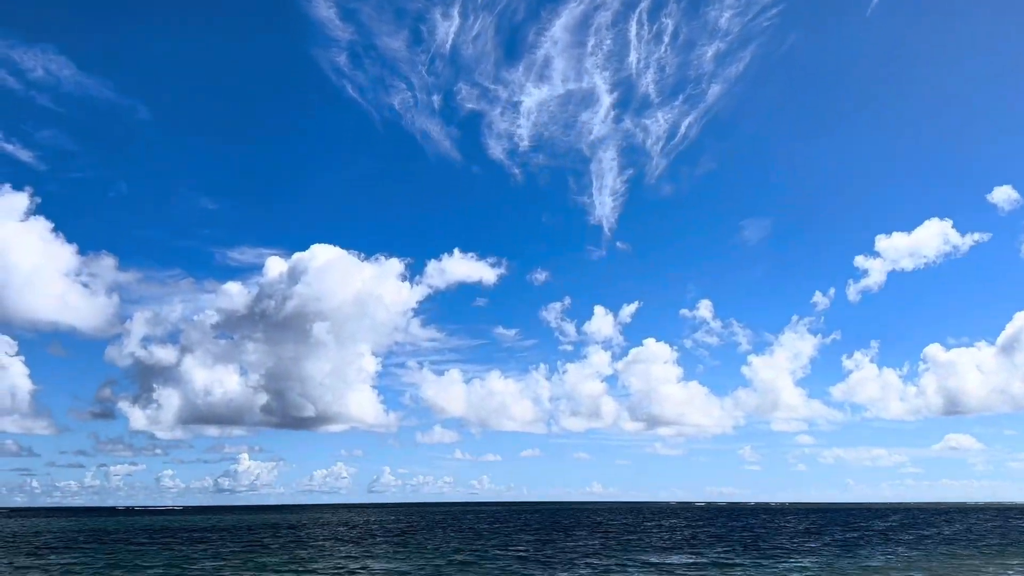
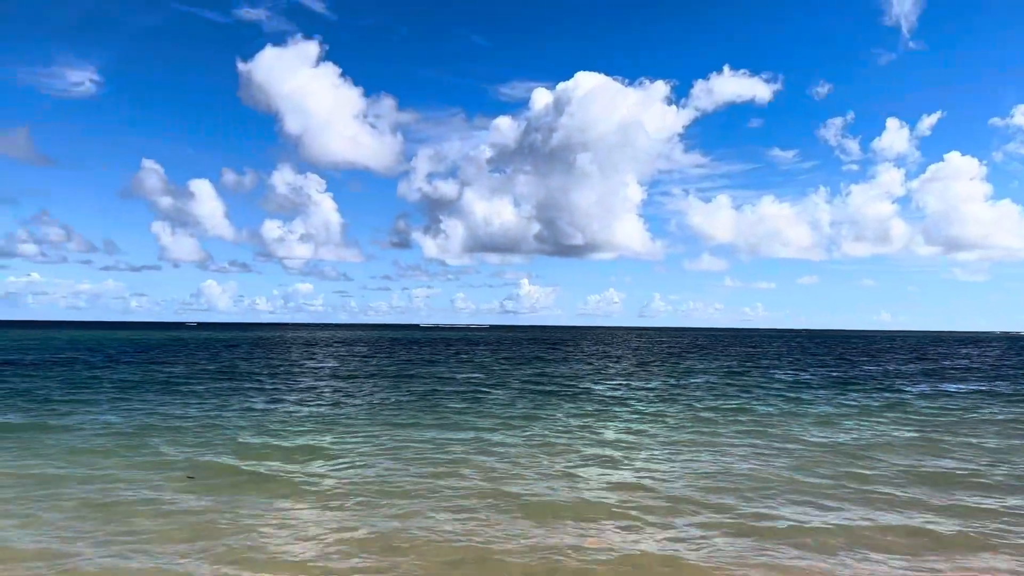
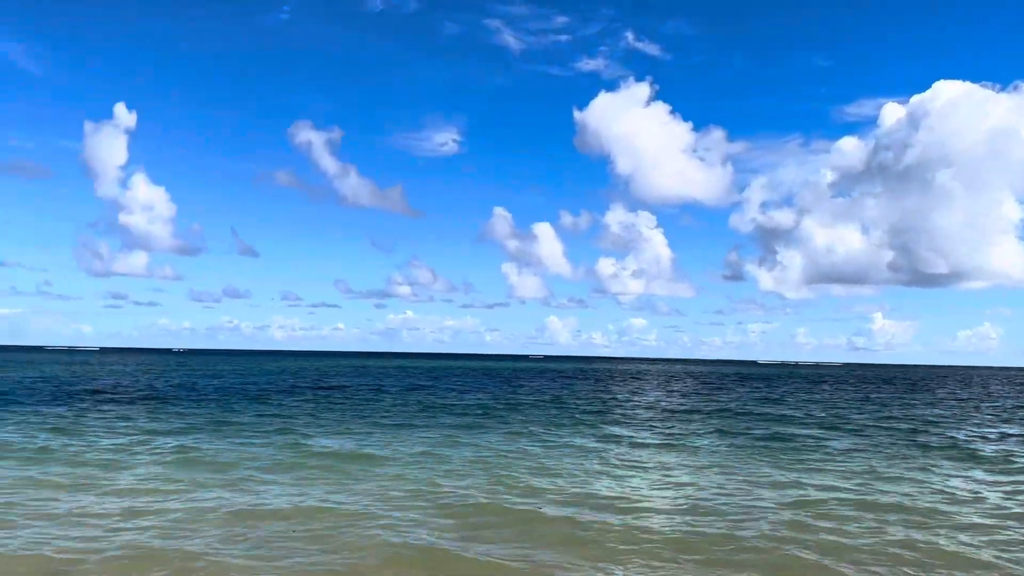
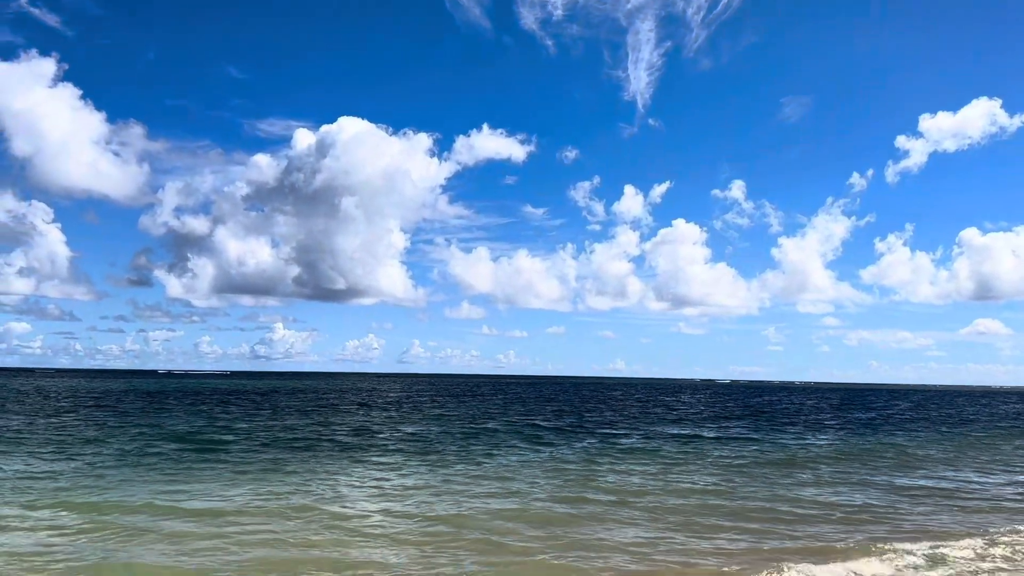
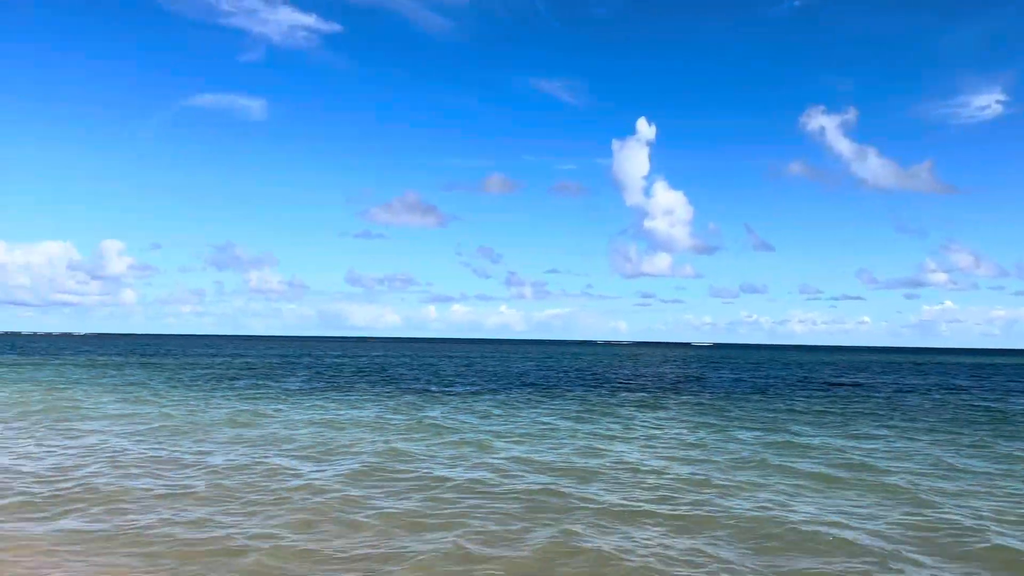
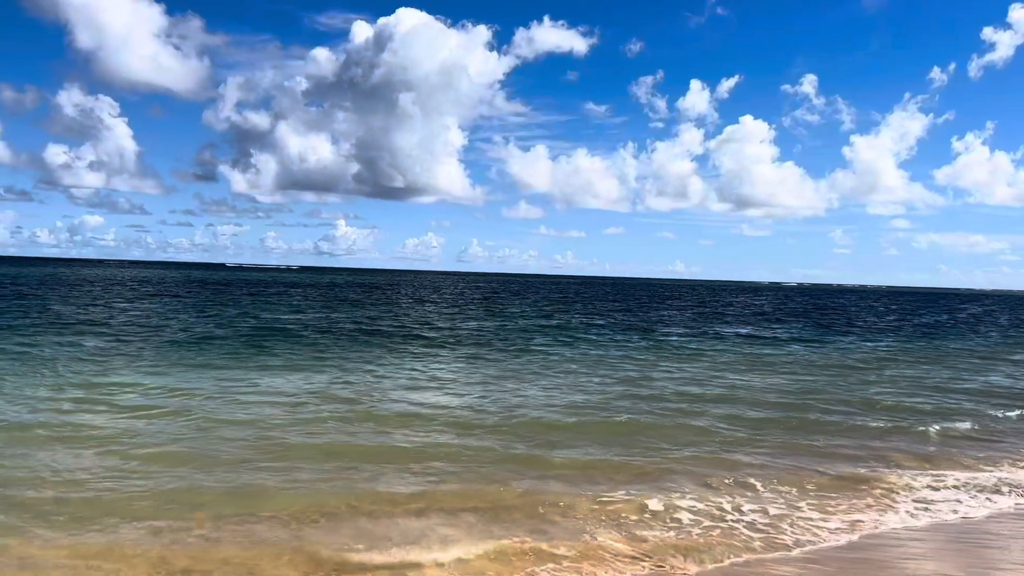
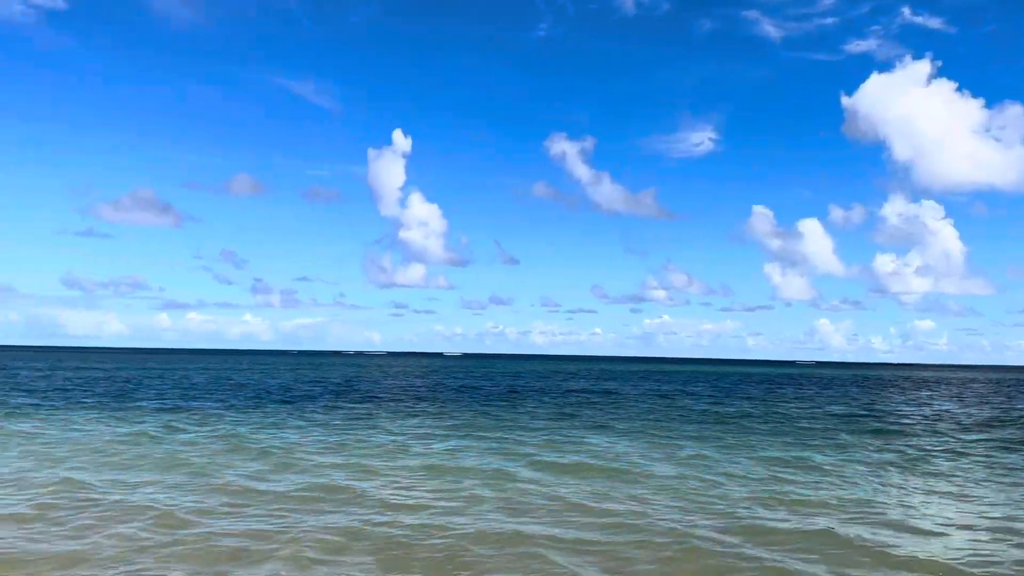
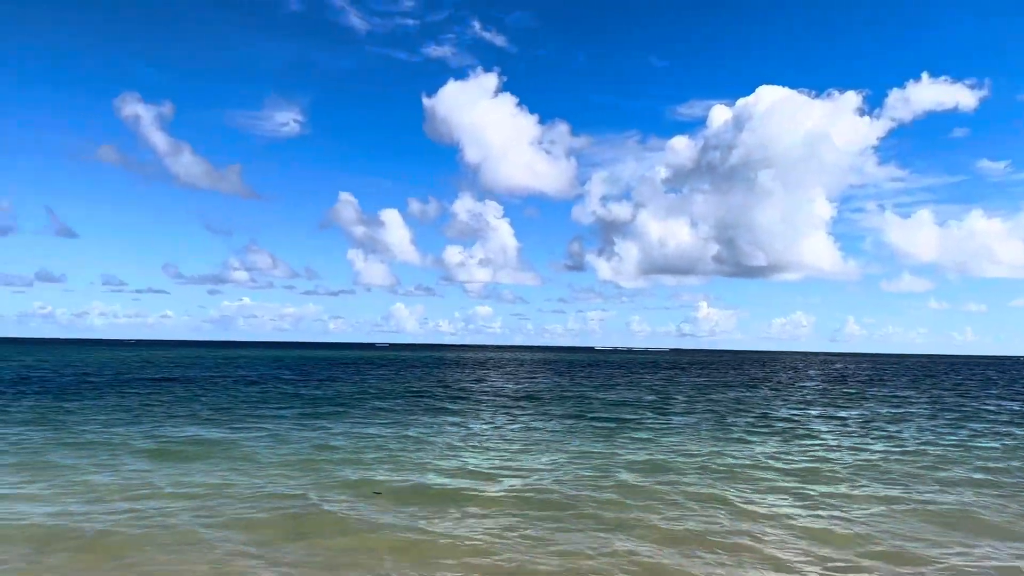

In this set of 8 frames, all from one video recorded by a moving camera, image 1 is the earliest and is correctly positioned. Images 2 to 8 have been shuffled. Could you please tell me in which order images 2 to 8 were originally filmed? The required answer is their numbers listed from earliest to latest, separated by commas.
4, 6, 2, 8, 3, 7, 5
